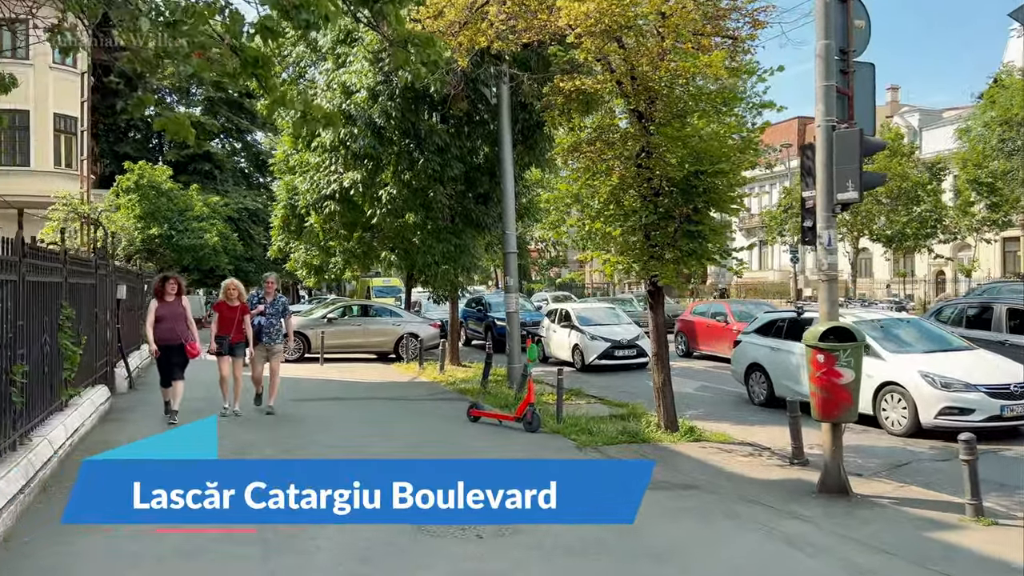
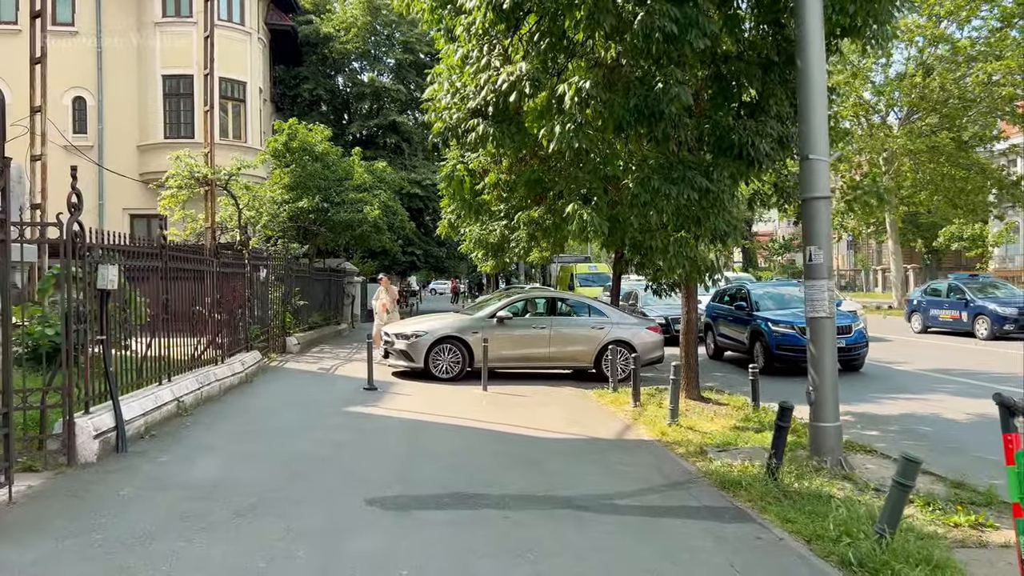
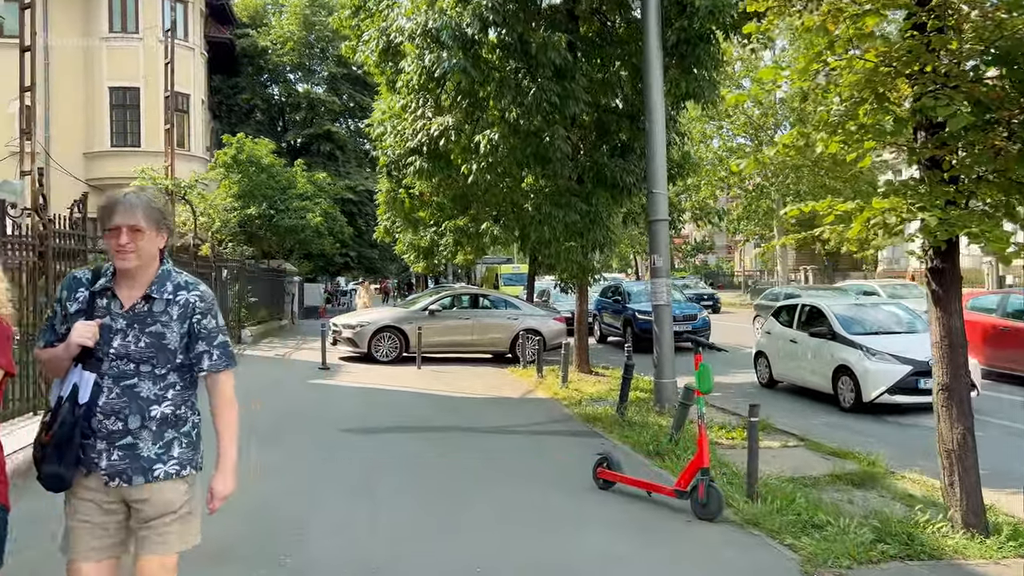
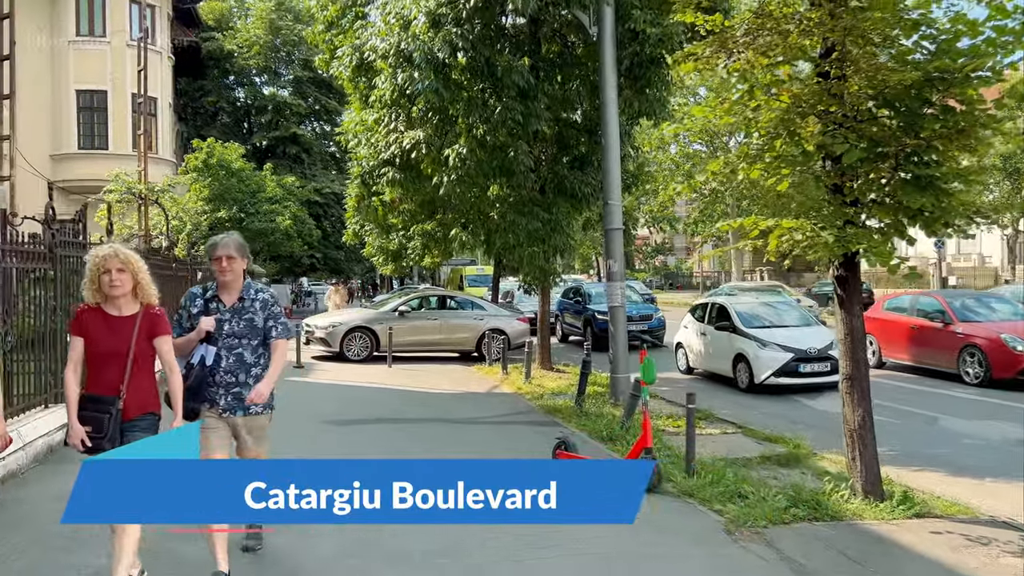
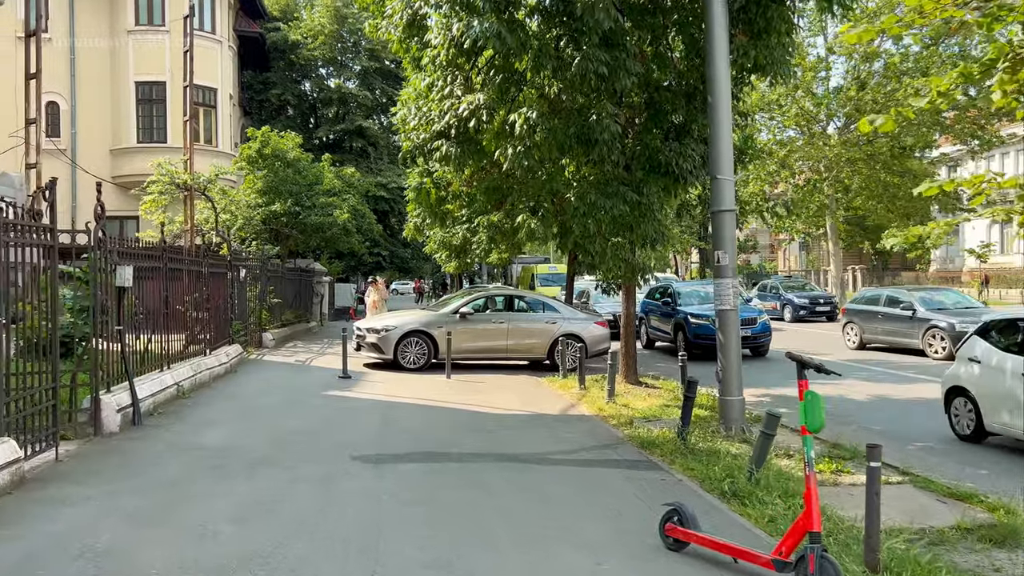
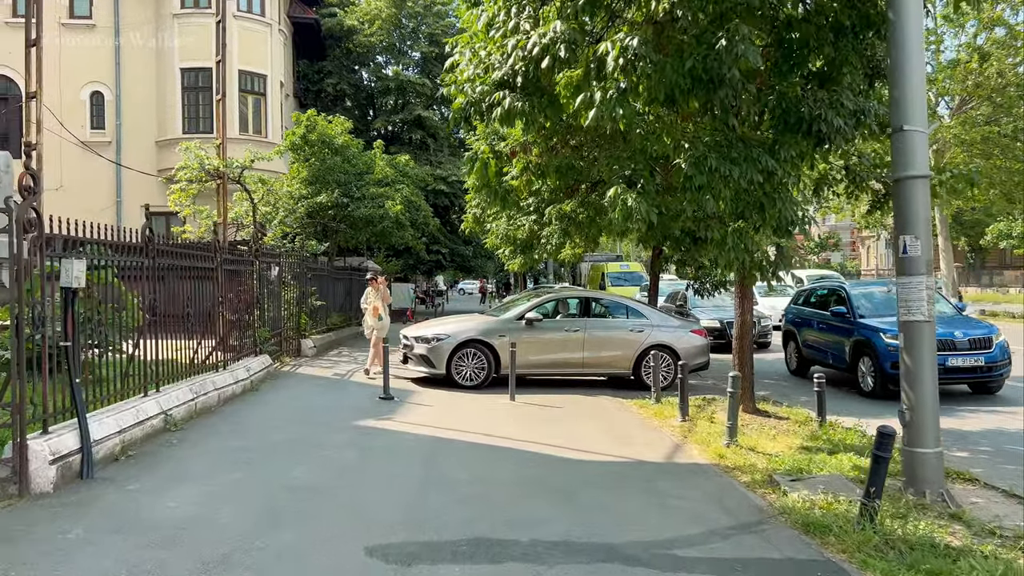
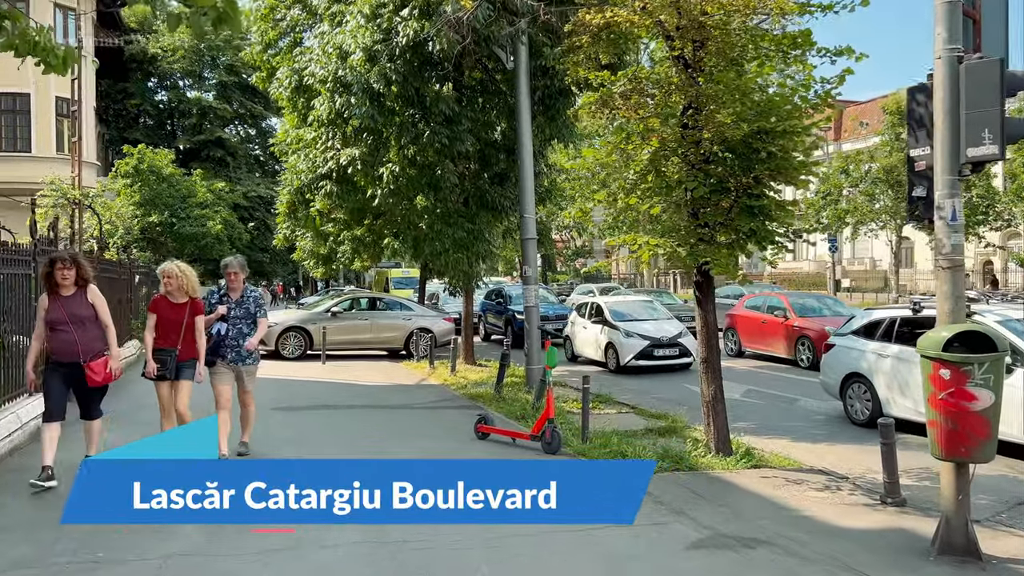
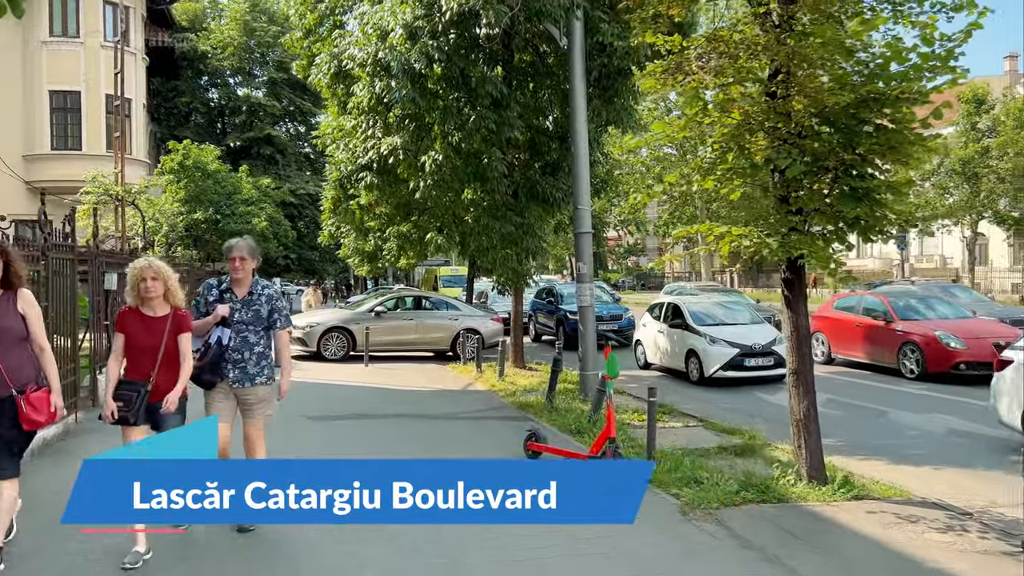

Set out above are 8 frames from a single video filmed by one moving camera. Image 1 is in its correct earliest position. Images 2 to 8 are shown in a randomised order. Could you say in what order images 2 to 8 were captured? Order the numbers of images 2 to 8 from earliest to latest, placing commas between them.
7, 8, 4, 3, 5, 2, 6
